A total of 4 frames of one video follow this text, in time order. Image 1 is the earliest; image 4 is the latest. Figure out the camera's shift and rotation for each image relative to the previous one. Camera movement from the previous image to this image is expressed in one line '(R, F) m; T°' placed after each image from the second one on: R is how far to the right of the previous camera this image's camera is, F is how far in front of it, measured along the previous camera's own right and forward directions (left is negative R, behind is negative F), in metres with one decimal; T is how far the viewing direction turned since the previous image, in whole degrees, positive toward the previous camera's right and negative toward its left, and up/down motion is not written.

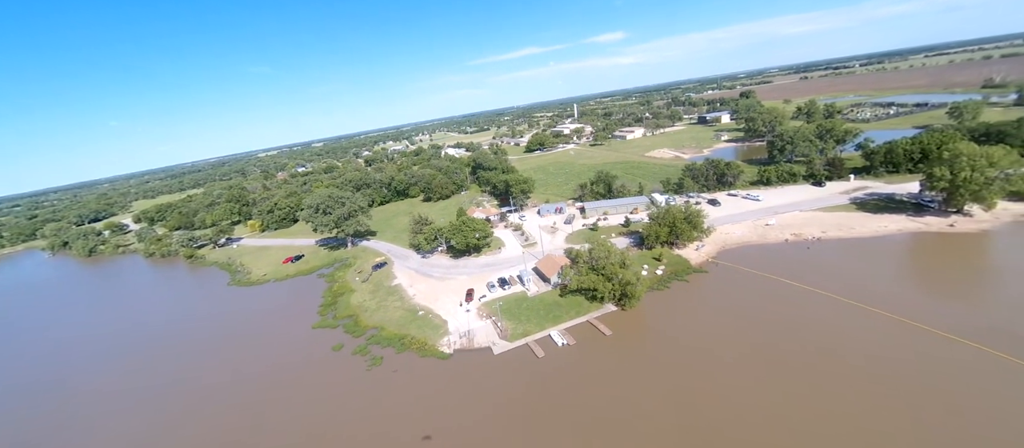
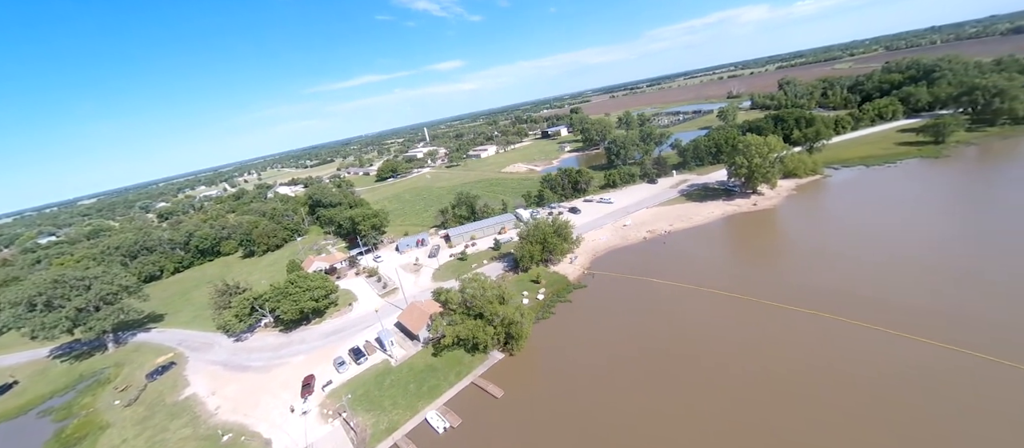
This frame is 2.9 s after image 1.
(+1.6, +5.3) m; +20°
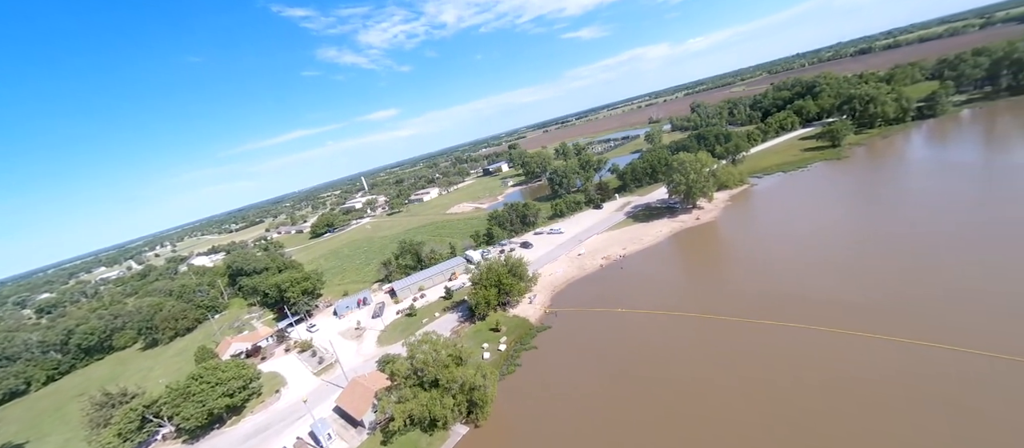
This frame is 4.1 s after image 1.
(+0.3, +2.3) m; +8°
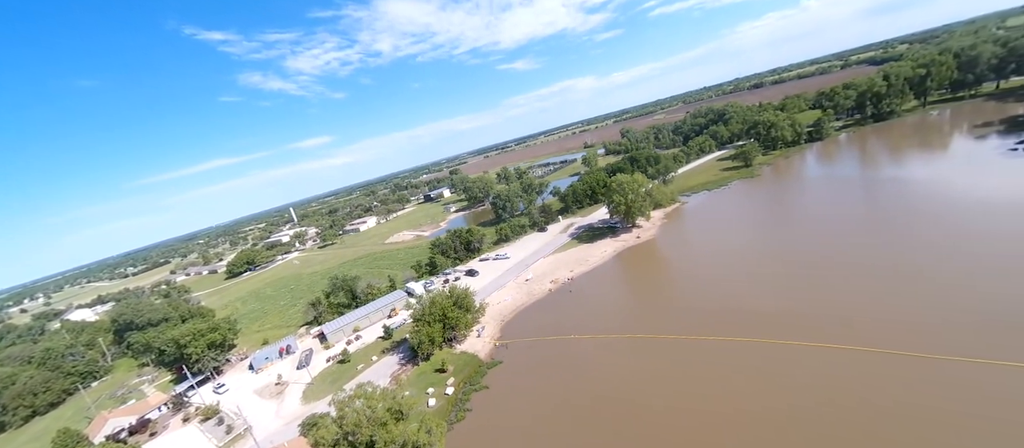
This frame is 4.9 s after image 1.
(+0.1, +1.5) m; +9°
